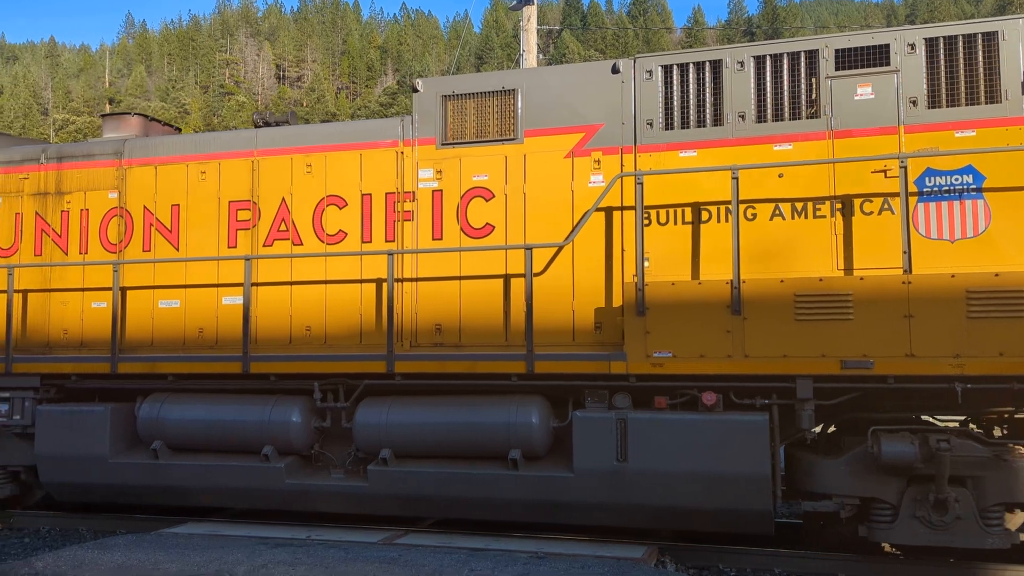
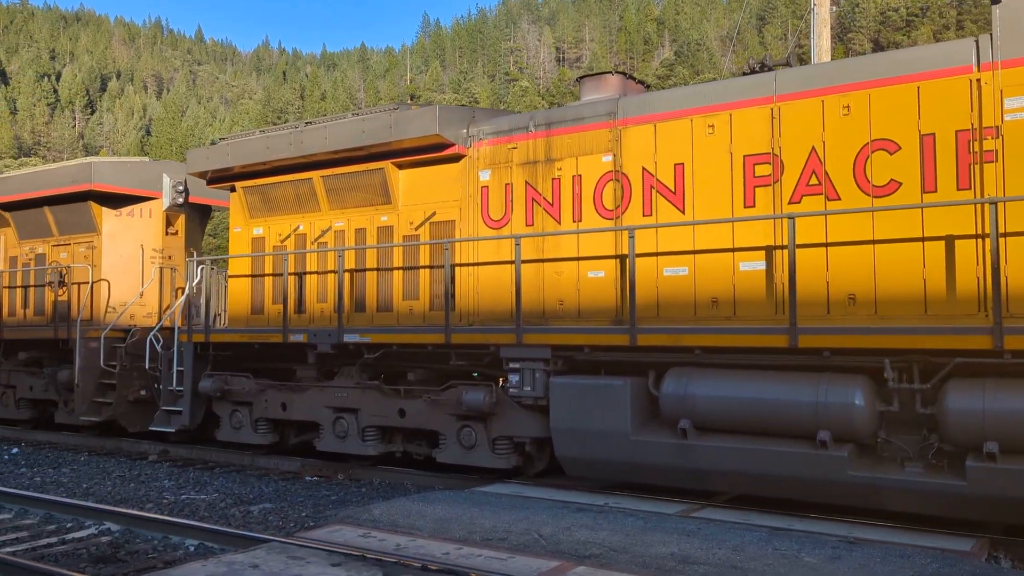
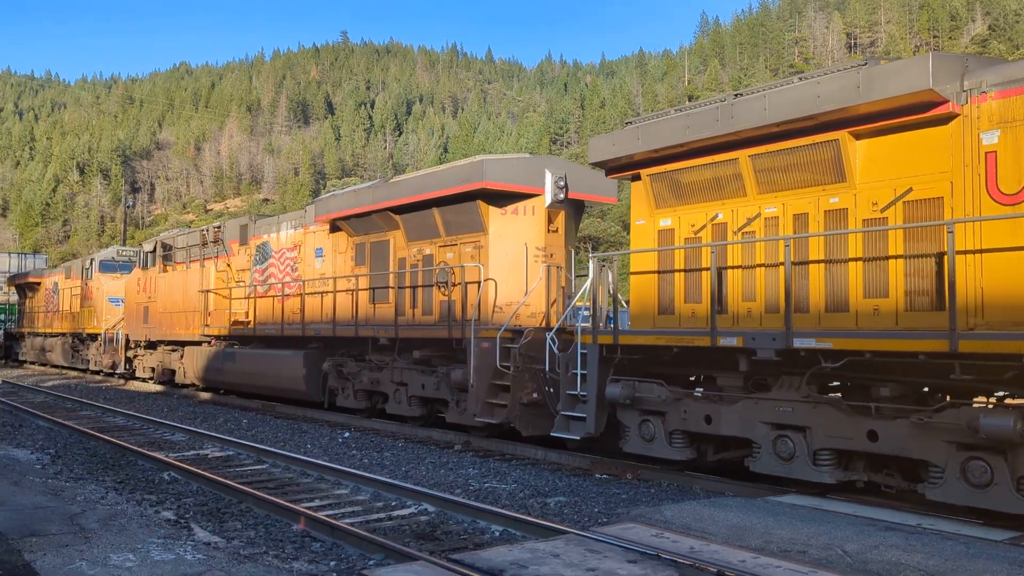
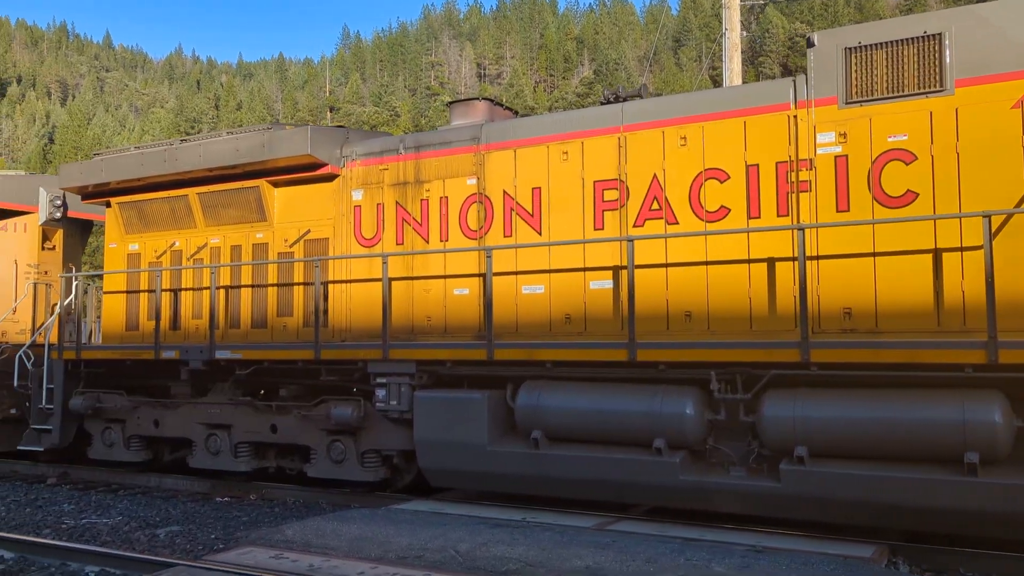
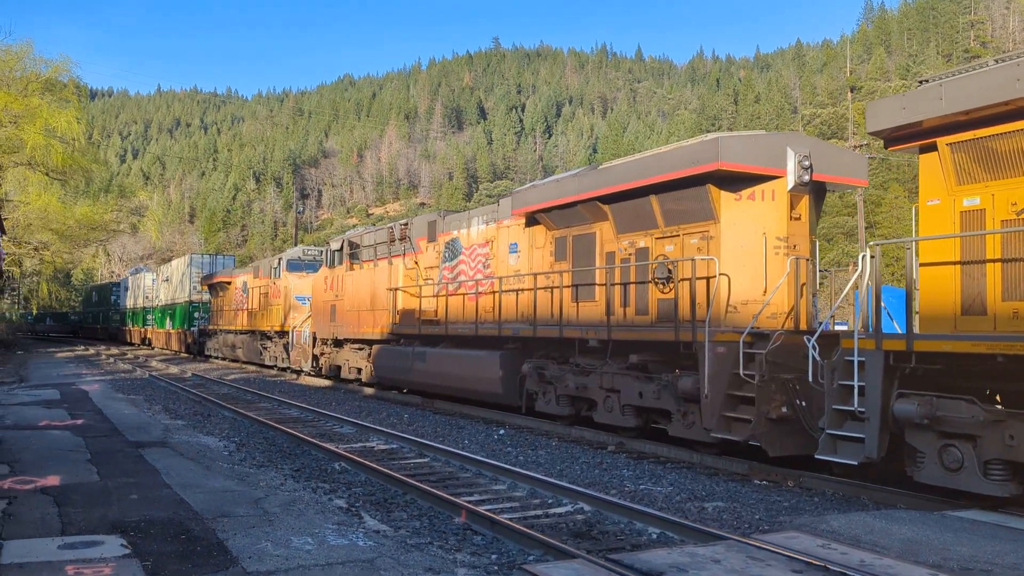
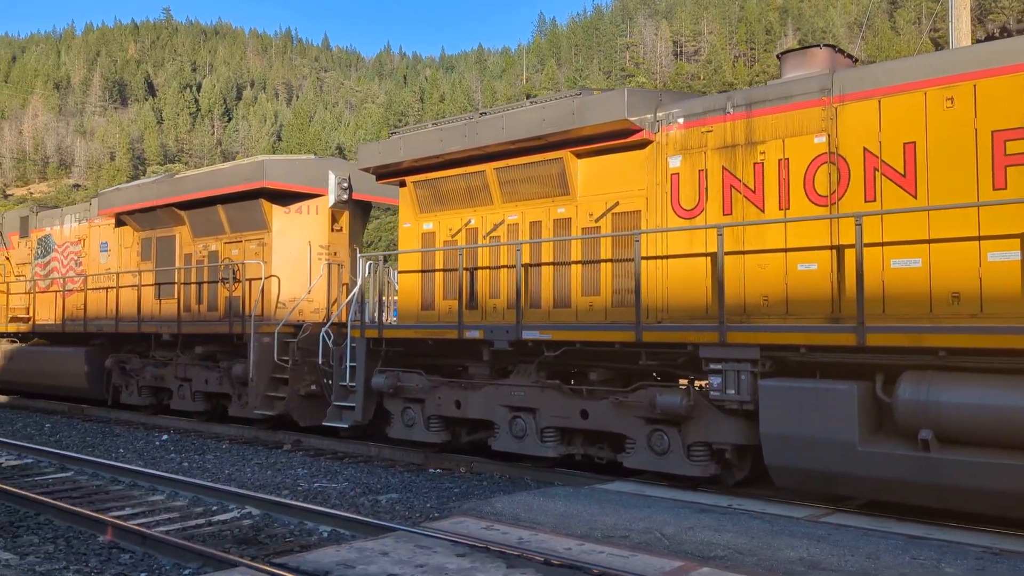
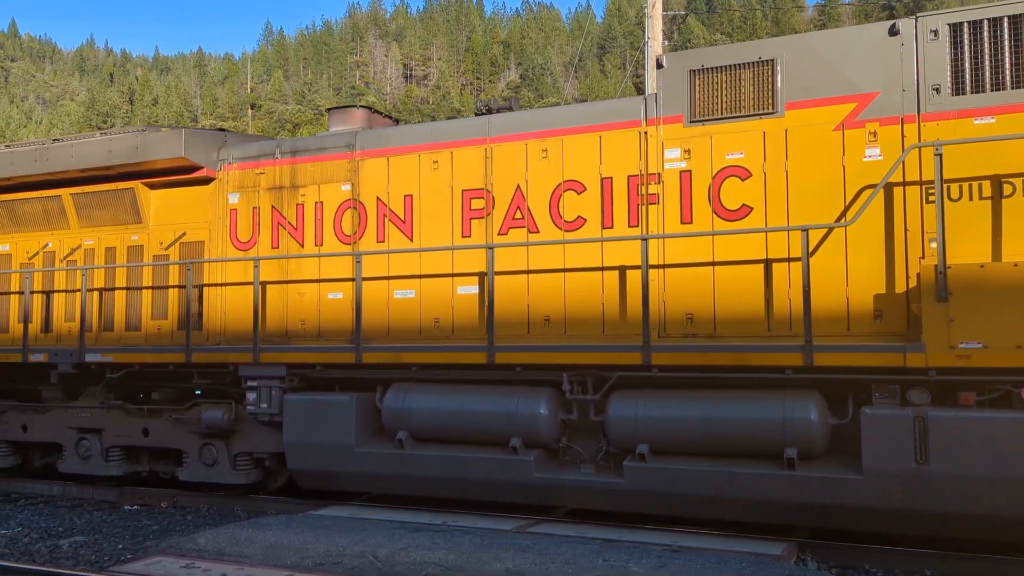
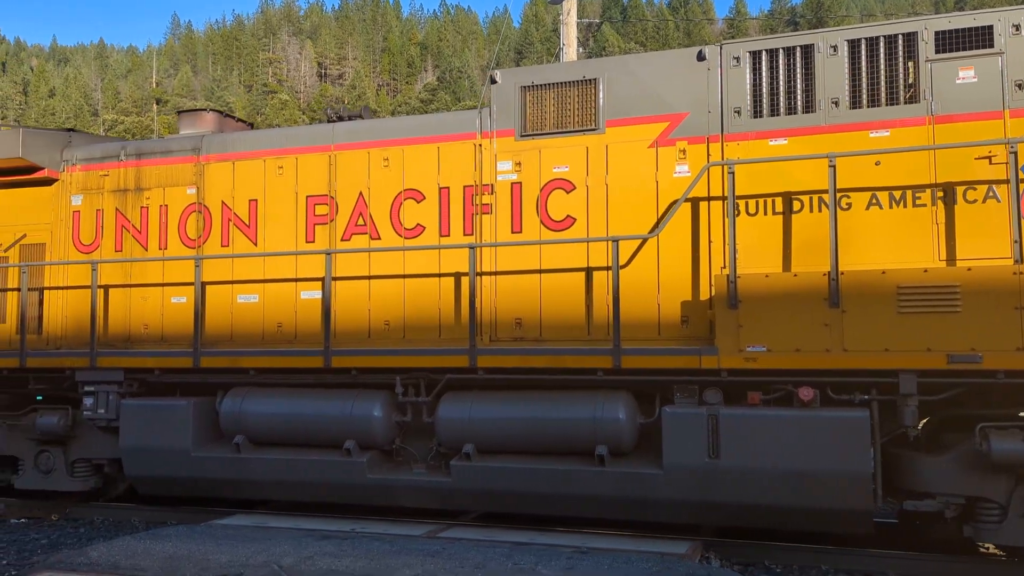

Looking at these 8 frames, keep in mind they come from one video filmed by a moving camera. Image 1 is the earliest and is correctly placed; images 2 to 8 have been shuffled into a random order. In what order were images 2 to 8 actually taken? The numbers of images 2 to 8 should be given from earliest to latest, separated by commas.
8, 7, 4, 2, 6, 3, 5
